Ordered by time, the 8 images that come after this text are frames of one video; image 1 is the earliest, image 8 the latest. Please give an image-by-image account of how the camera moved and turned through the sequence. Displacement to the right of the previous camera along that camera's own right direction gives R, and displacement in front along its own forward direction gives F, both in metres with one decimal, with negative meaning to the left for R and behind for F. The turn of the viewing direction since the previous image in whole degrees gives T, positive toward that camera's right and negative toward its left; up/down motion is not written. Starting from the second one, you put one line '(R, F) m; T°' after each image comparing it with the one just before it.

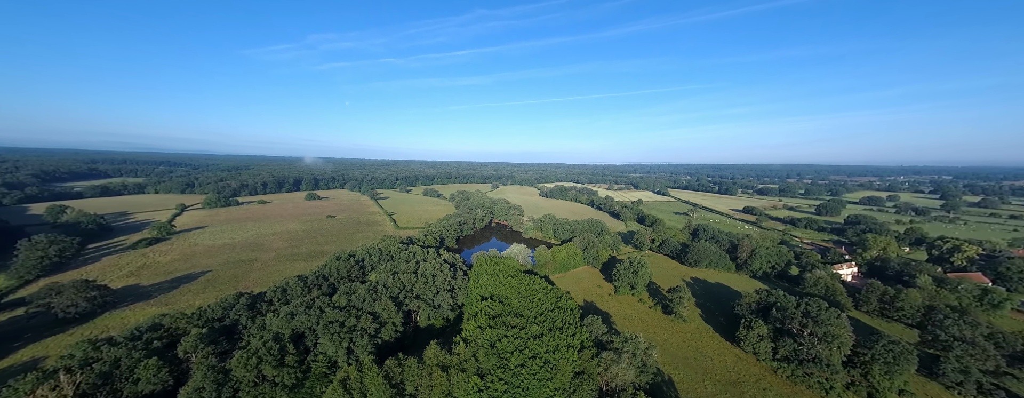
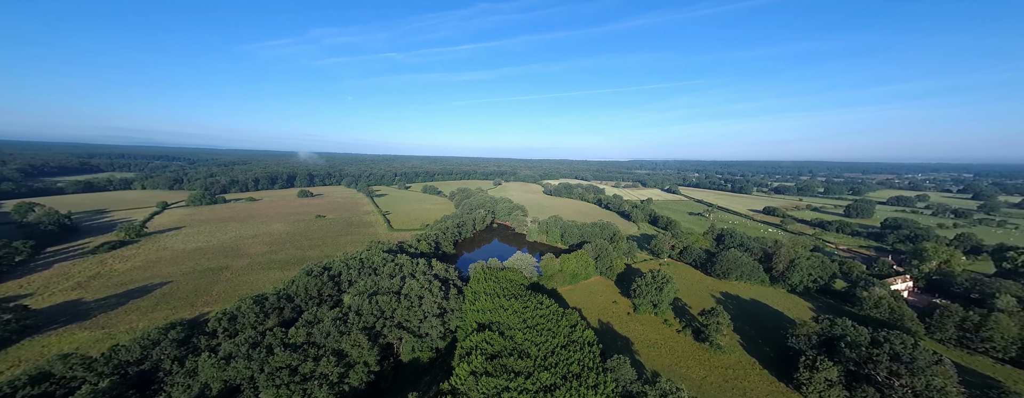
(-0.2, +4.9) m; 0°
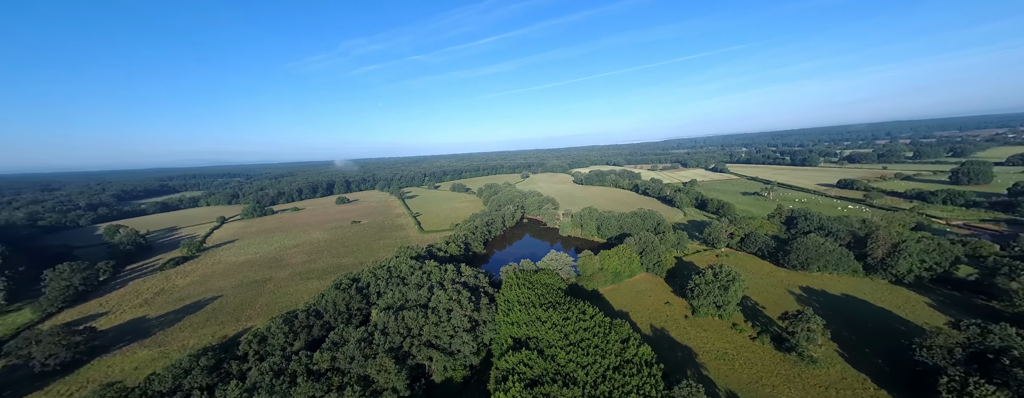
(0.0, +2.8) m; -6°
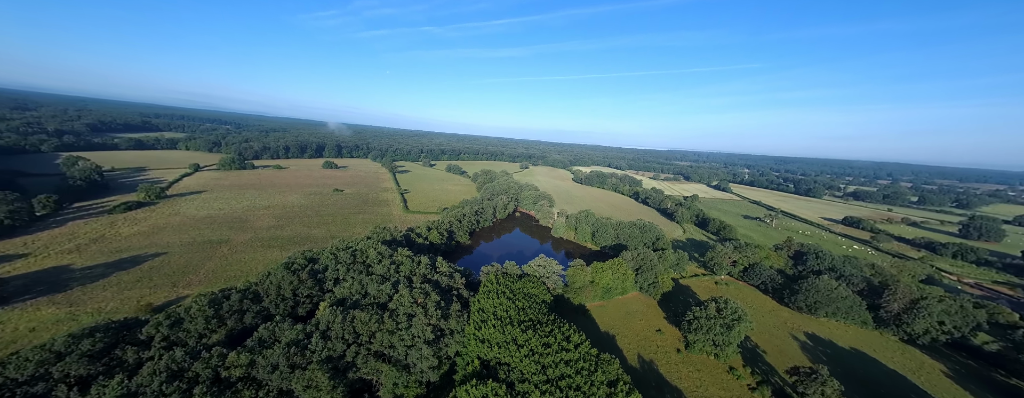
(+0.2, +3.4) m; +1°
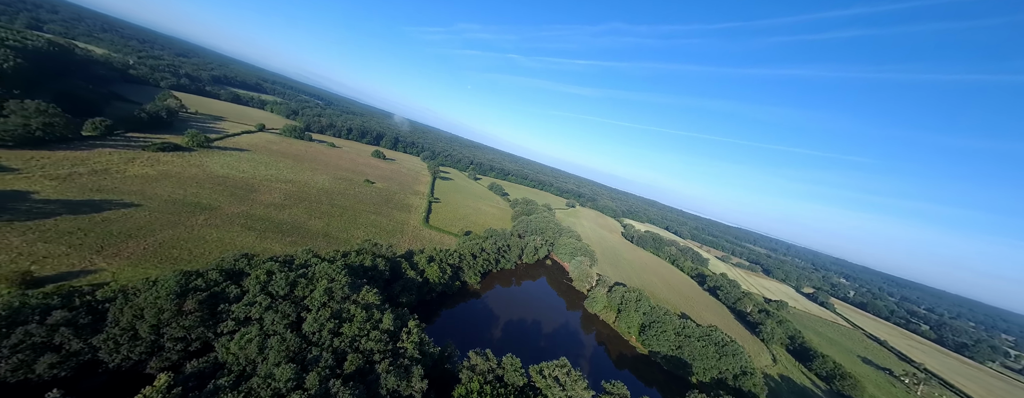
(0.0, +8.9) m; -9°
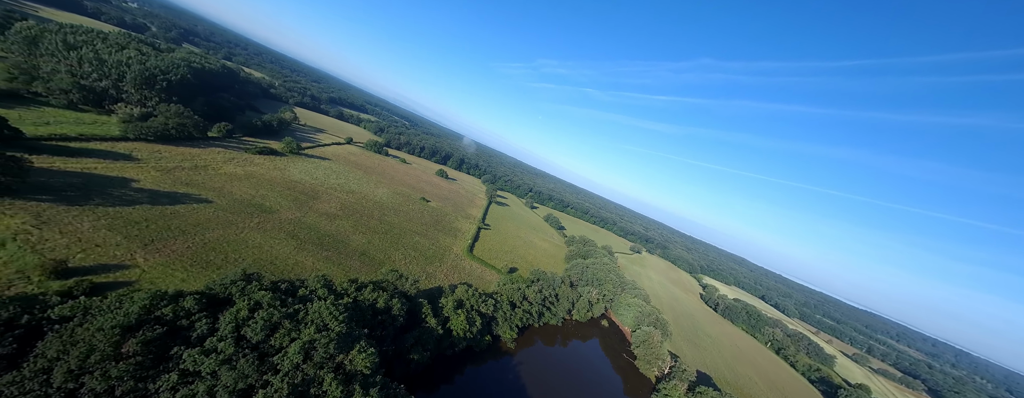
(+0.1, +5.2) m; -12°
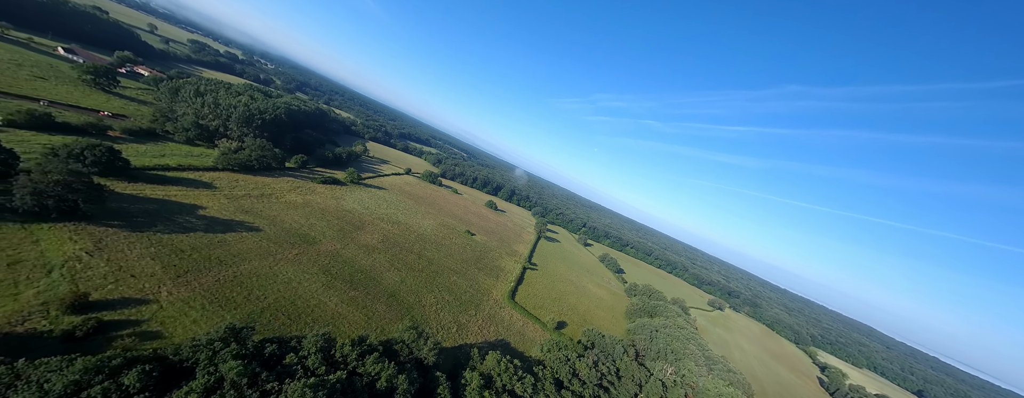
(+0.3, +4.6) m; -11°
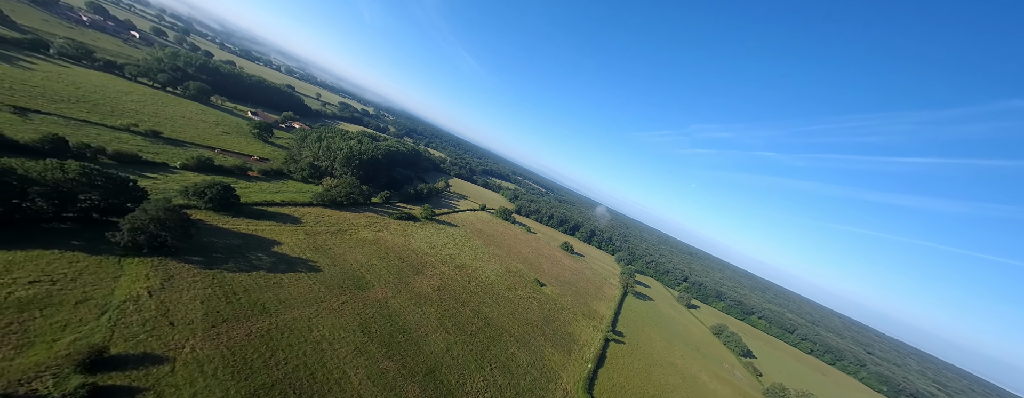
(+0.1, +6.6) m; -16°
